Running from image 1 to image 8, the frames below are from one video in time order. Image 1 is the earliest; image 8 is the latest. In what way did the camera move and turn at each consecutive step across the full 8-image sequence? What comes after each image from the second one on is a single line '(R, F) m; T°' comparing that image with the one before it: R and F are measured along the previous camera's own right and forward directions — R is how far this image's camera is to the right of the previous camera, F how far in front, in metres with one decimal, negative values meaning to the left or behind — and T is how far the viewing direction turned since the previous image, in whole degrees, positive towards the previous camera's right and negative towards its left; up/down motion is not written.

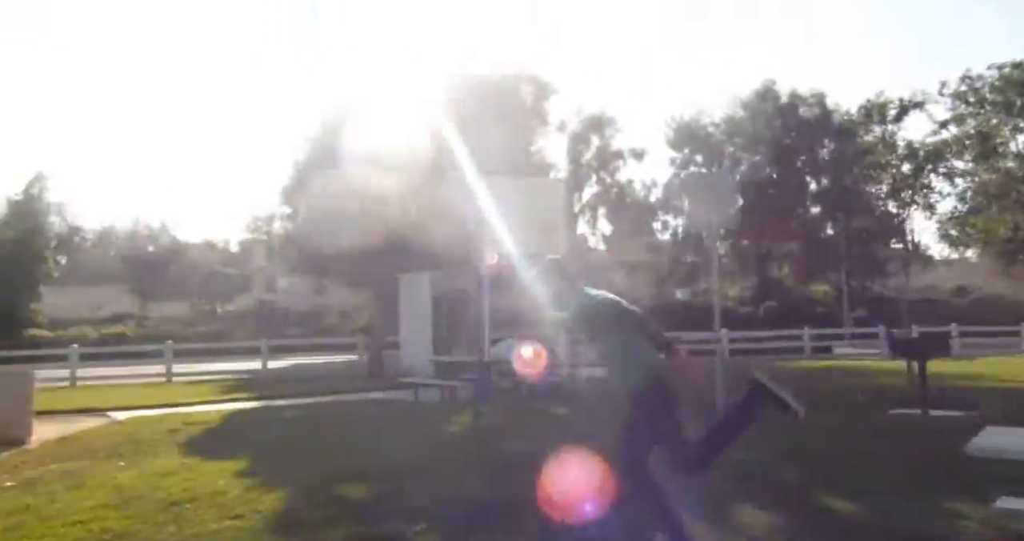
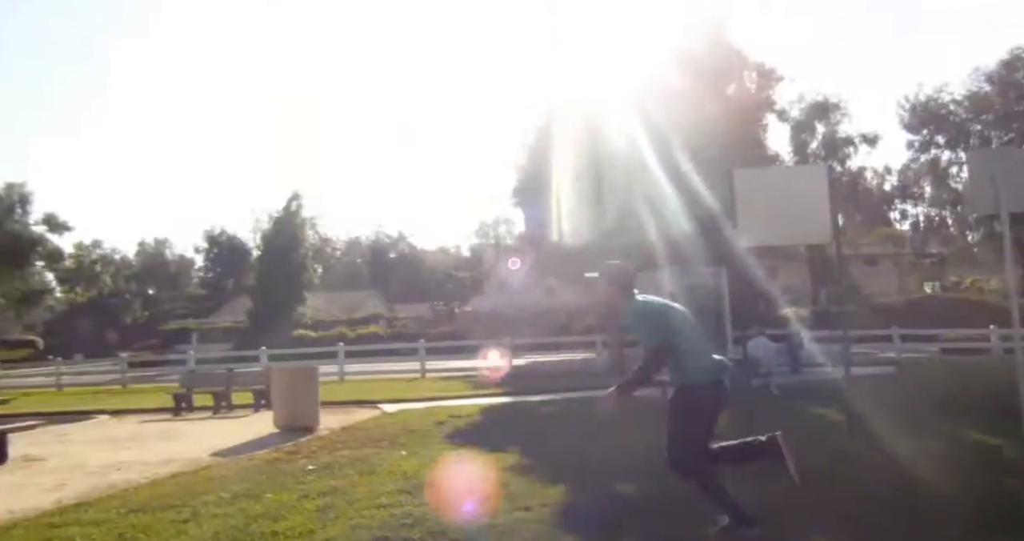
(-0.9, -0.4) m; -12°
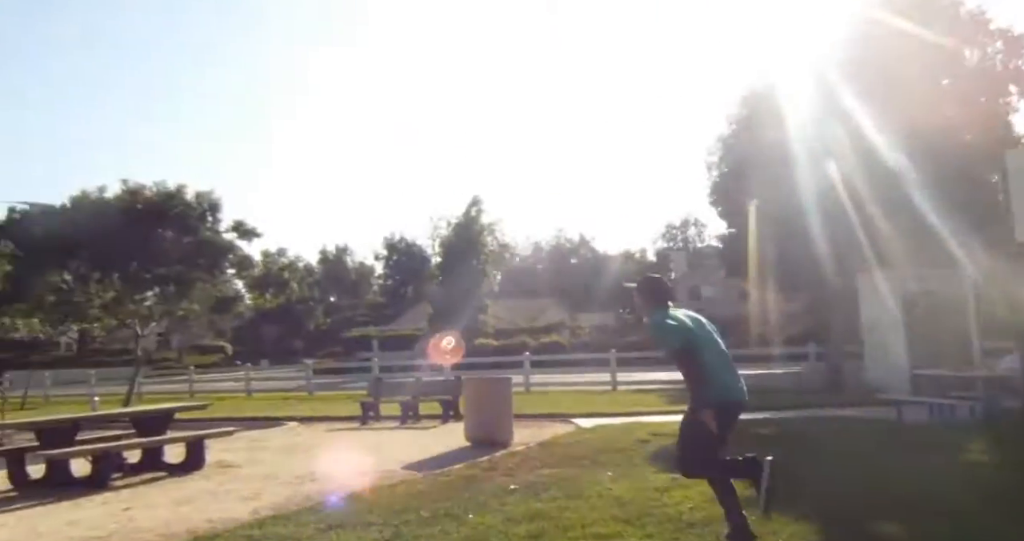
(-0.9, +1.2) m; -10°
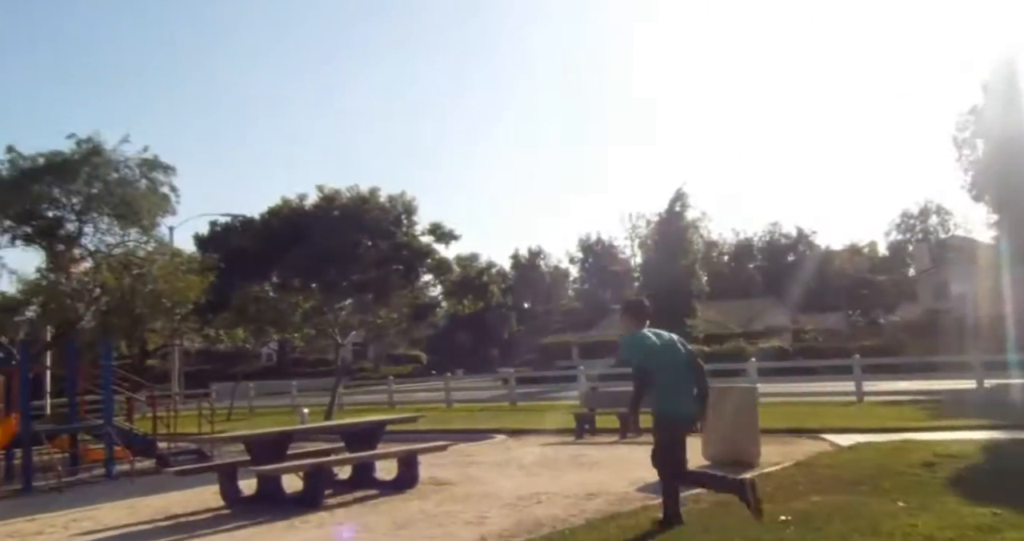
(-0.7, +1.4) m; -11°
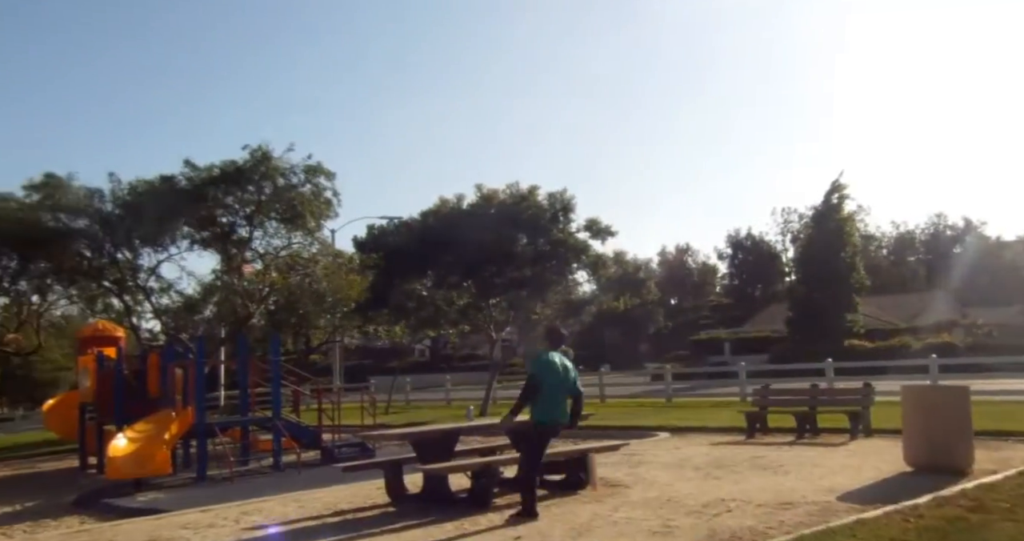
(-0.3, +0.5) m; -9°
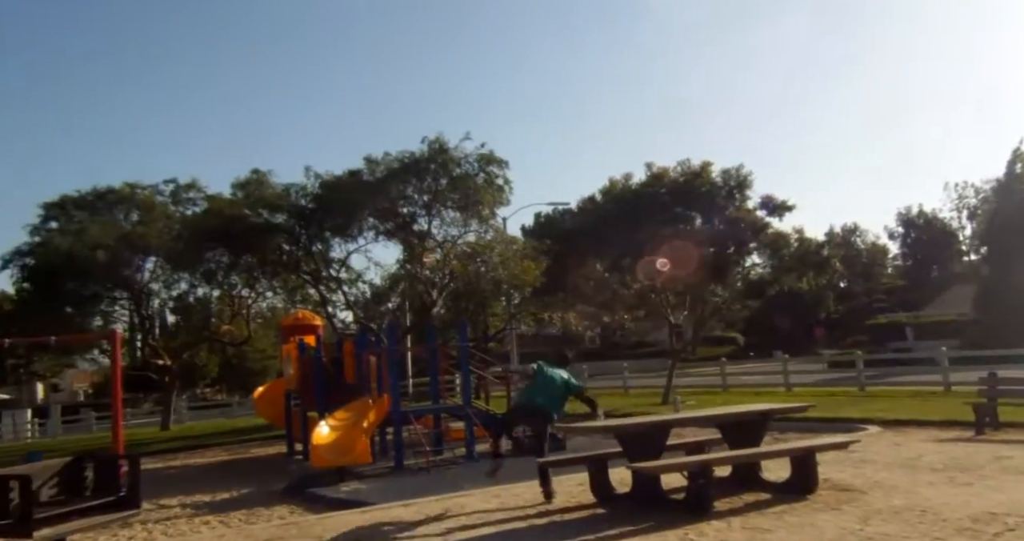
(-0.4, +0.5) m; -11°
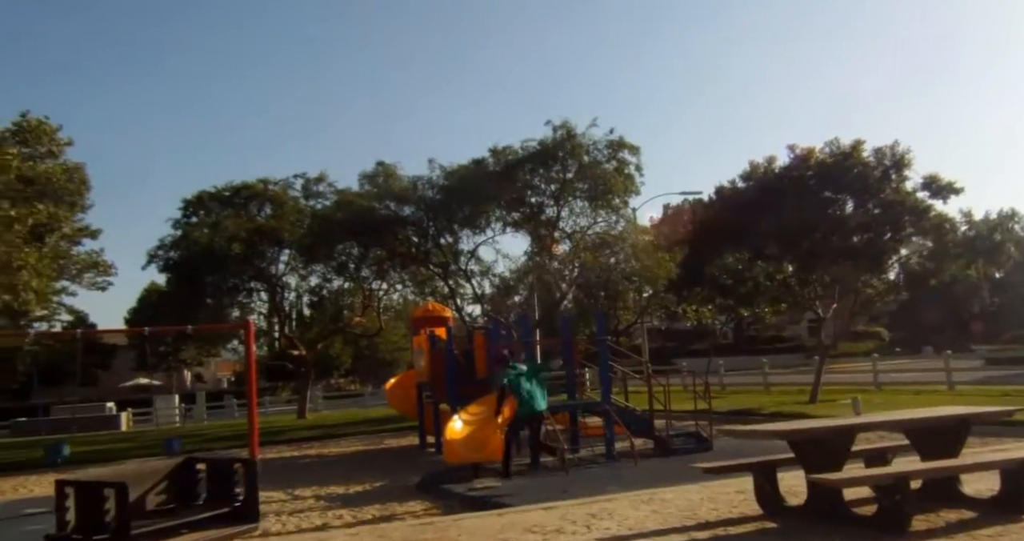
(-0.2, +0.7) m; -8°
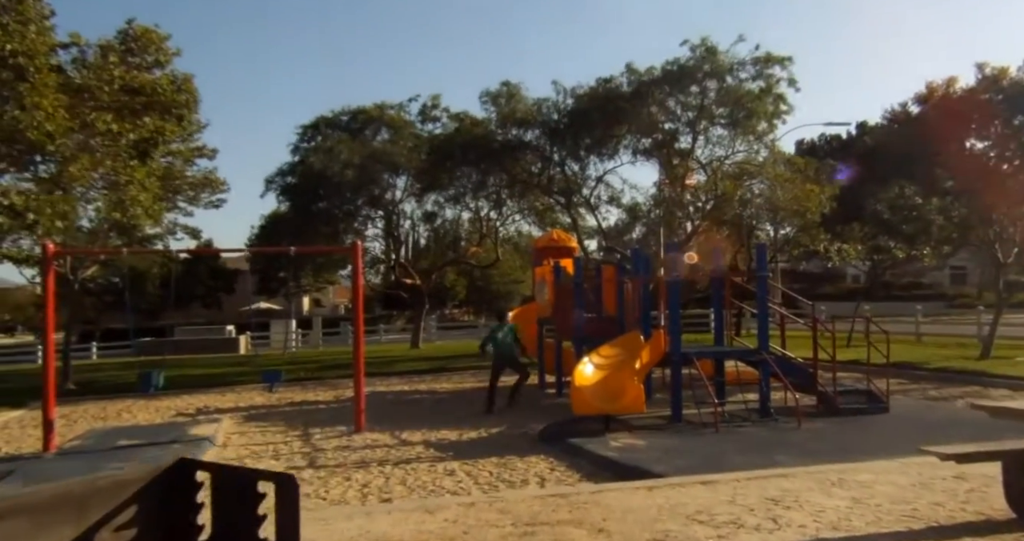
(-0.3, +1.7) m; -7°
